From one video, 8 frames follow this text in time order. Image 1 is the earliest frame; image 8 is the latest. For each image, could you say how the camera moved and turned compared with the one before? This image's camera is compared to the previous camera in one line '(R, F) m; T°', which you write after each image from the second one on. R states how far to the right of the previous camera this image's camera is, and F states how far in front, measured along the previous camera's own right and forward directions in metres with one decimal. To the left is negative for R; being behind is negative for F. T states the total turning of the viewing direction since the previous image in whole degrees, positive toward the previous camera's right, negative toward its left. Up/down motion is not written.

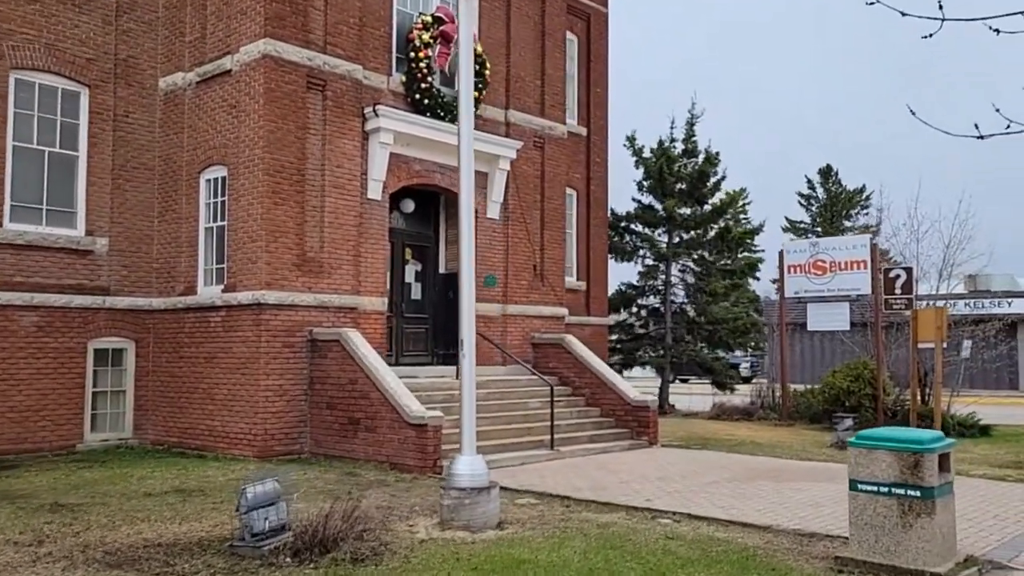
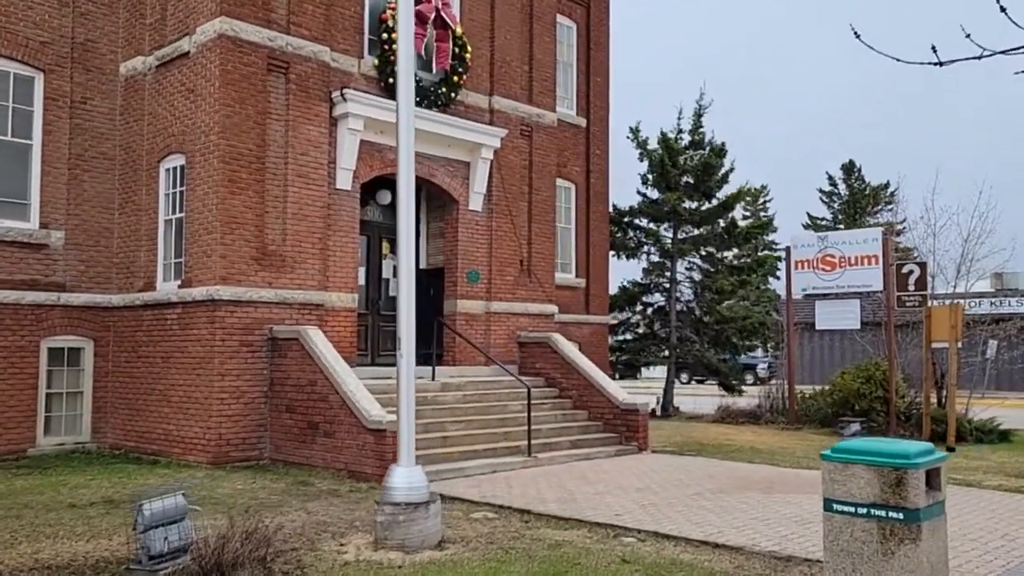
(+0.7, +0.9) m; -2°
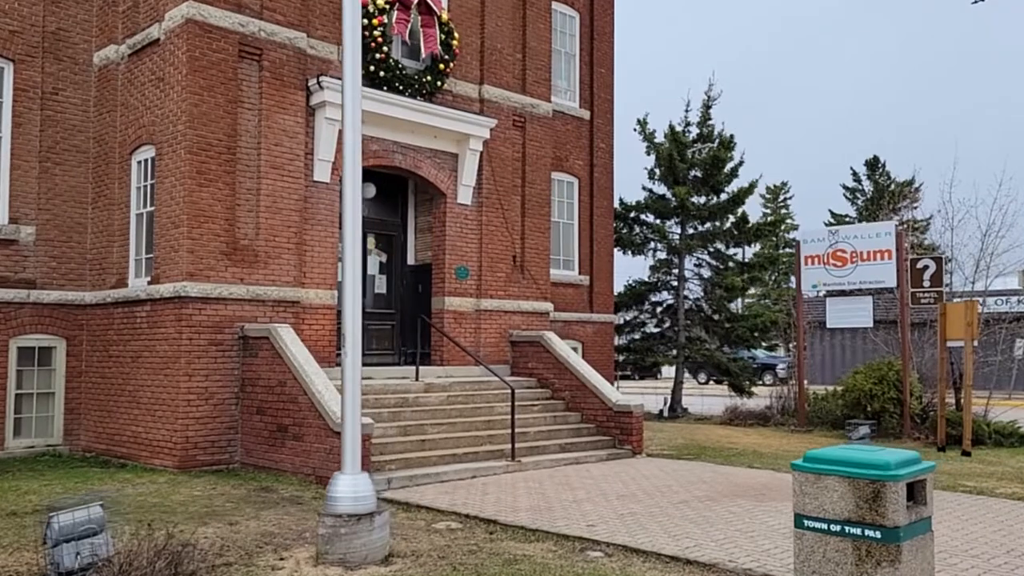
(+0.6, +0.7) m; -2°
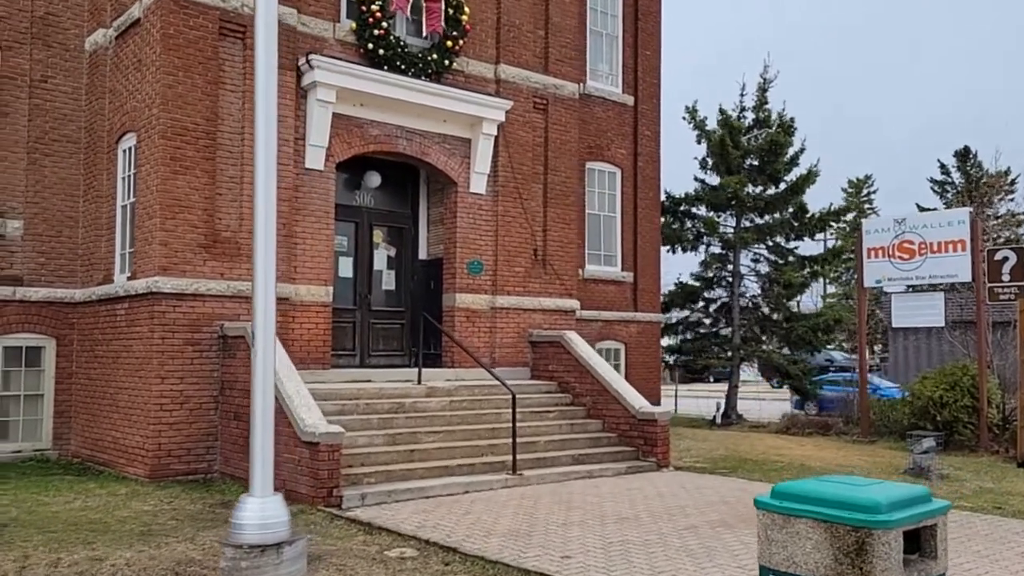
(+1.0, +1.3) m; -5°
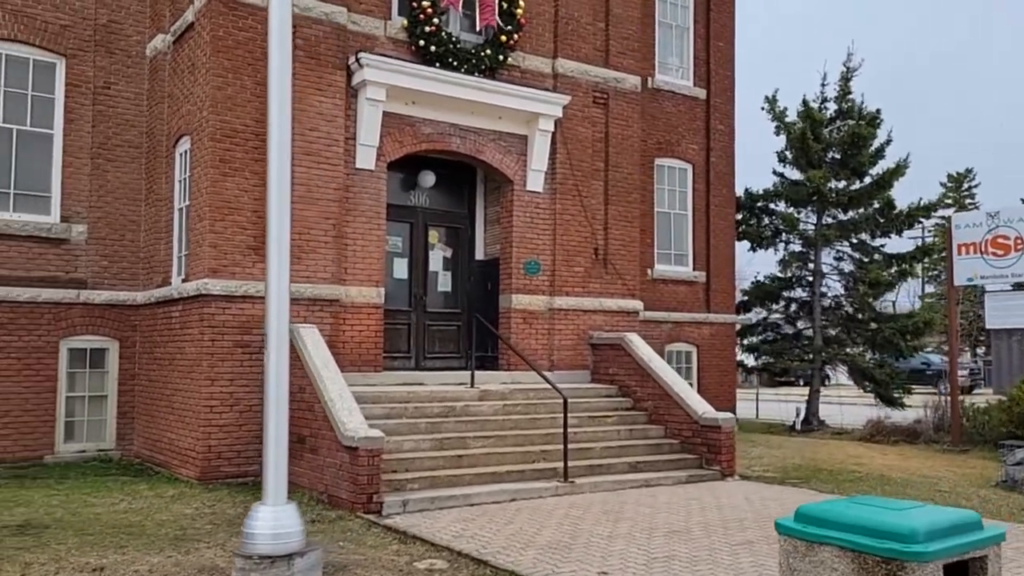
(+0.4, +0.4) m; -6°
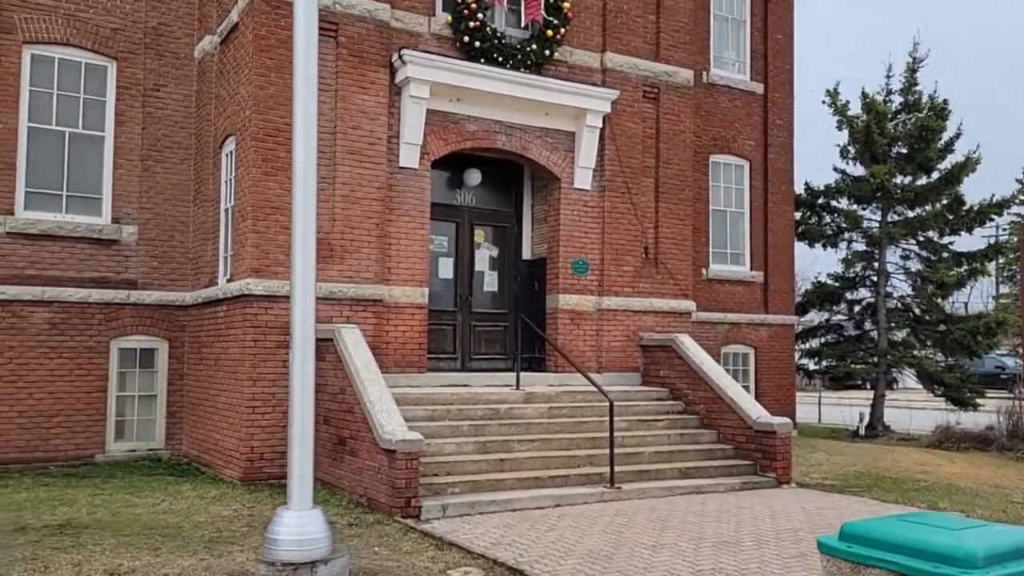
(+0.2, +0.3) m; -4°
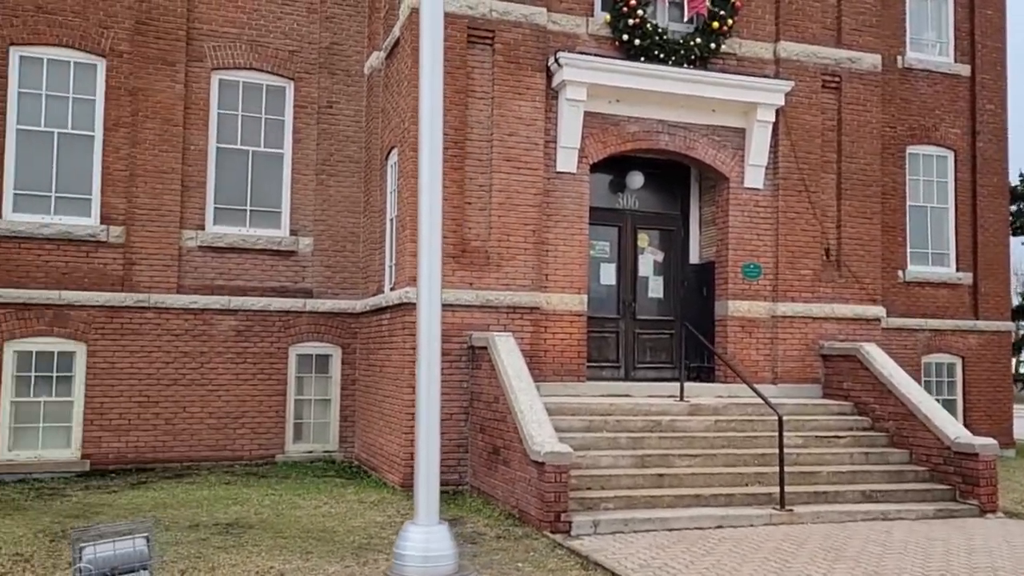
(+0.4, +0.4) m; -12°
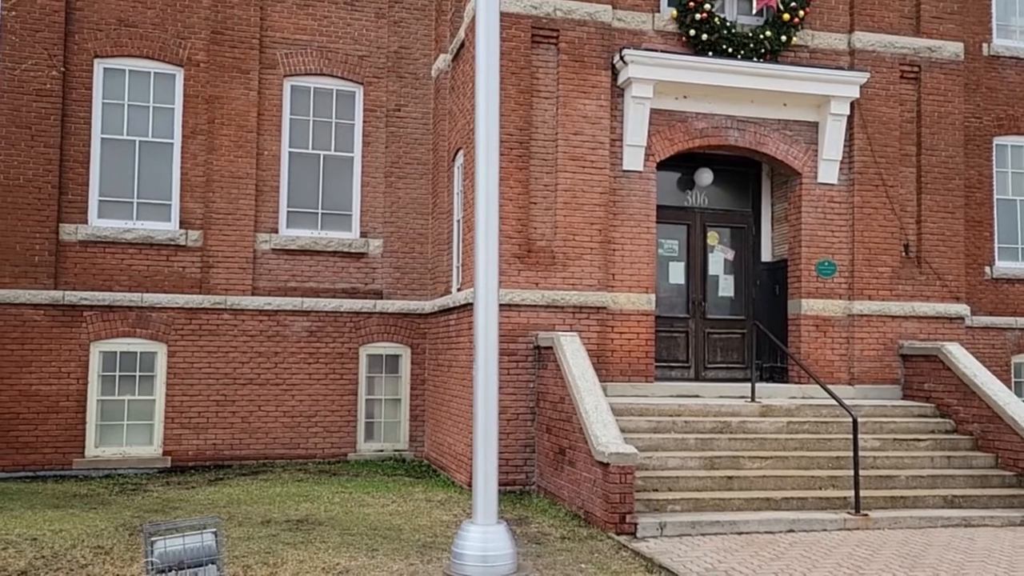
(+0.1, 0.0) m; -5°
